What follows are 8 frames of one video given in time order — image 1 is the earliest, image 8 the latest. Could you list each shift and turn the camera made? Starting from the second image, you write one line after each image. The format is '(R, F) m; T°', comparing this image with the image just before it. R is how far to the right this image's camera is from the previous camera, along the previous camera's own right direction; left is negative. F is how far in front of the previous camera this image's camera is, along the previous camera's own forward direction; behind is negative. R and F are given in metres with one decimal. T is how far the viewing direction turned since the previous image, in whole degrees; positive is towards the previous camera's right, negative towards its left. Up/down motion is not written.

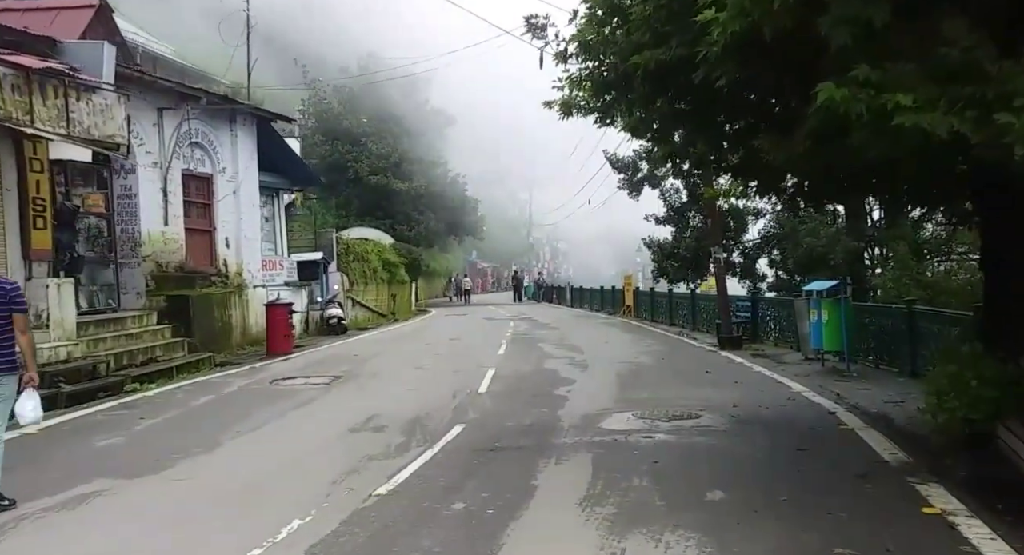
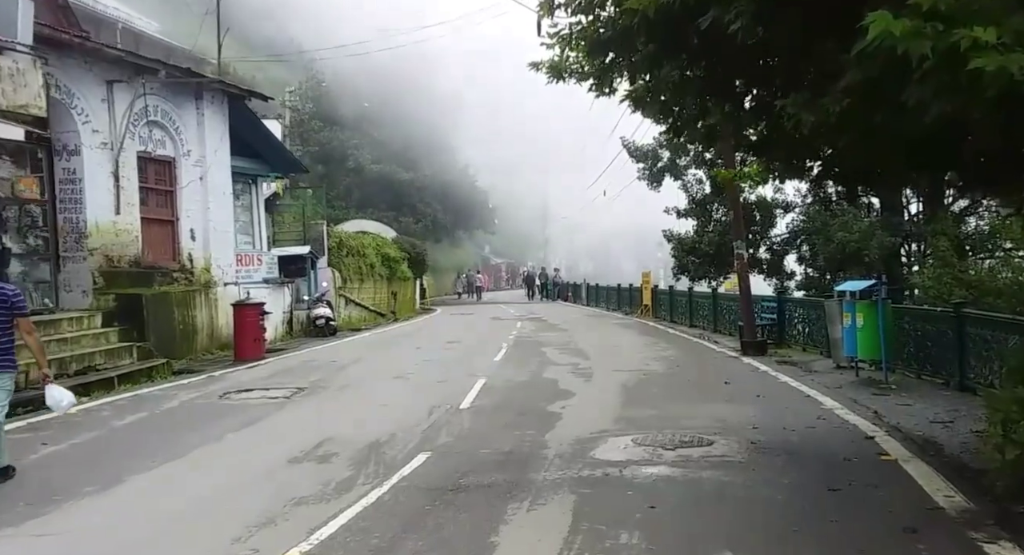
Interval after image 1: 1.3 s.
(+0.4, +1.9) m; -1°
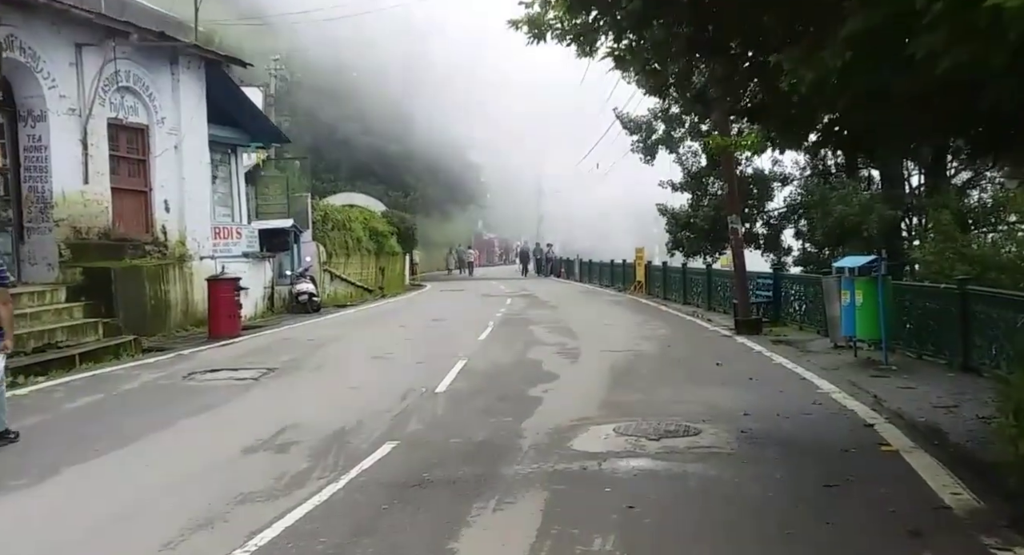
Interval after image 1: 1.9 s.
(+0.2, +0.6) m; 0°
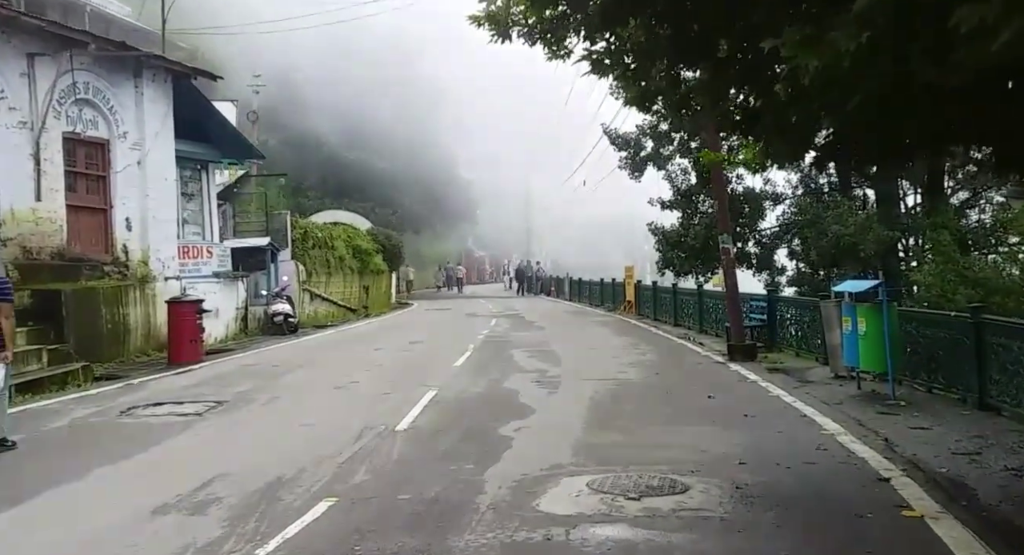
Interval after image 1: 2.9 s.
(+0.3, +0.9) m; 0°
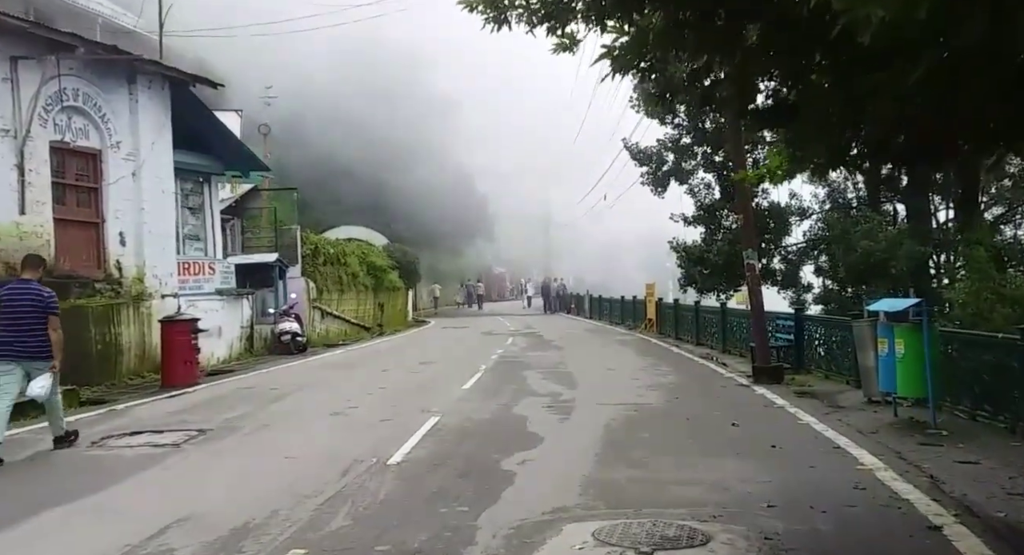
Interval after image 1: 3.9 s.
(+0.2, +0.8) m; -1°
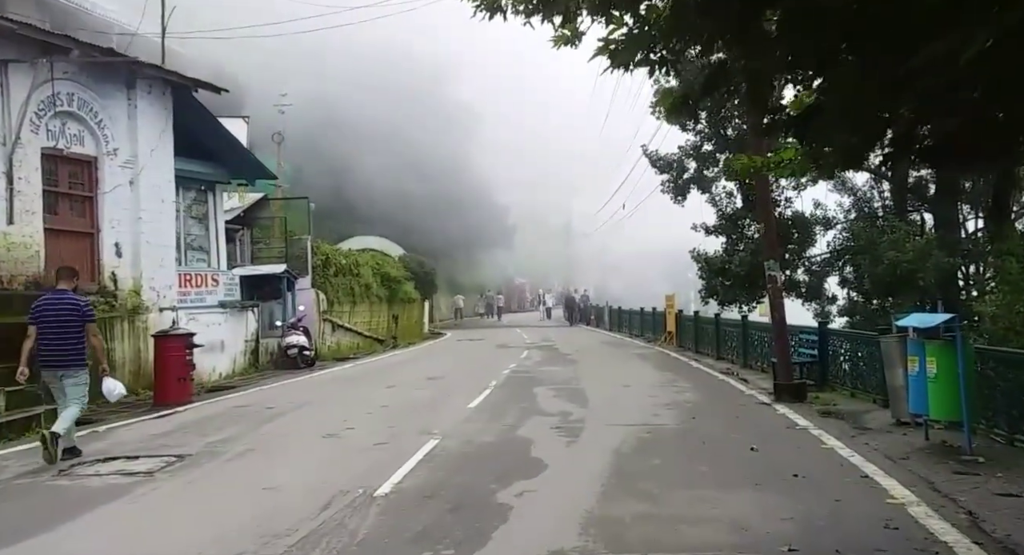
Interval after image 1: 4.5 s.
(+0.2, +0.6) m; -1°
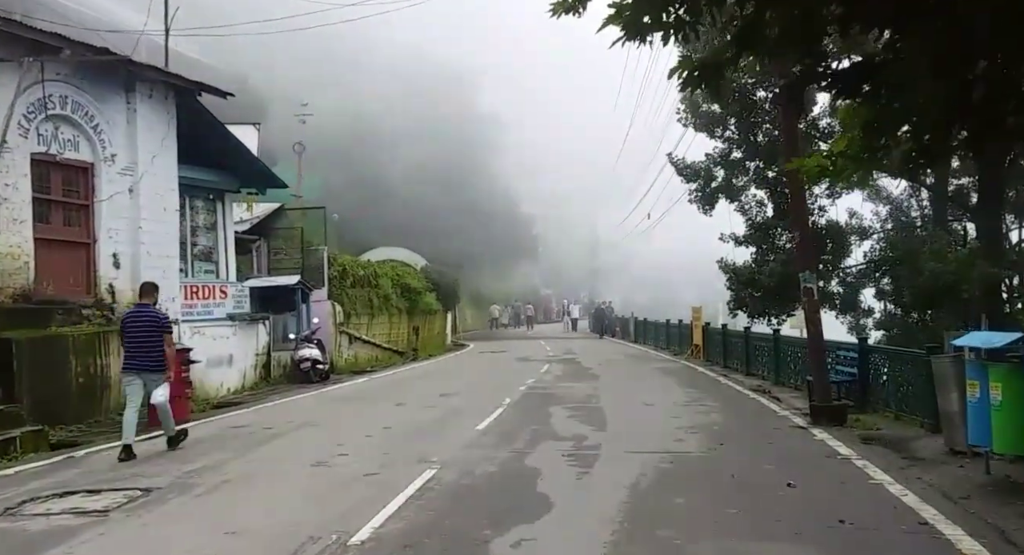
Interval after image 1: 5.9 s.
(+0.3, +0.9) m; -2°
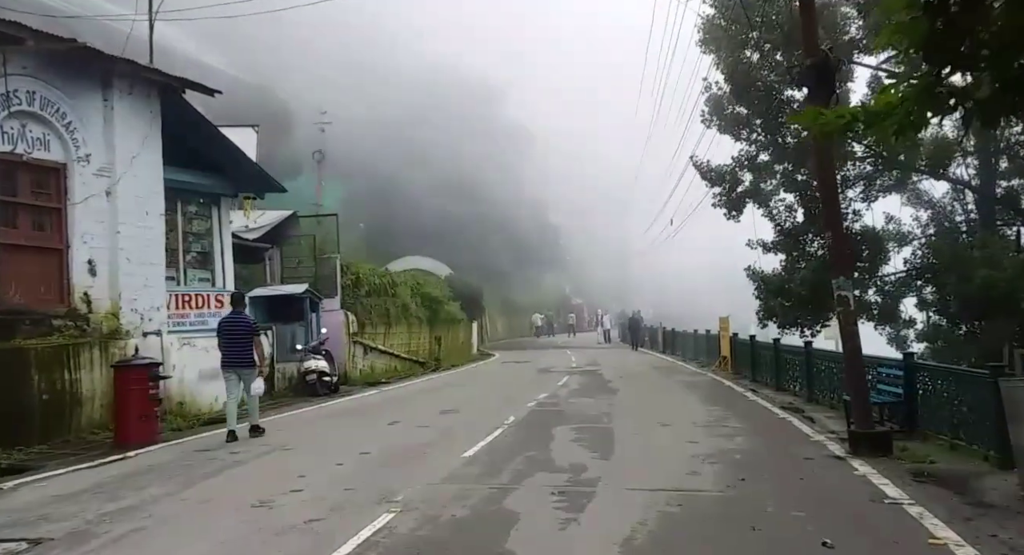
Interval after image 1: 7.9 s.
(+0.7, +1.3) m; -3°
